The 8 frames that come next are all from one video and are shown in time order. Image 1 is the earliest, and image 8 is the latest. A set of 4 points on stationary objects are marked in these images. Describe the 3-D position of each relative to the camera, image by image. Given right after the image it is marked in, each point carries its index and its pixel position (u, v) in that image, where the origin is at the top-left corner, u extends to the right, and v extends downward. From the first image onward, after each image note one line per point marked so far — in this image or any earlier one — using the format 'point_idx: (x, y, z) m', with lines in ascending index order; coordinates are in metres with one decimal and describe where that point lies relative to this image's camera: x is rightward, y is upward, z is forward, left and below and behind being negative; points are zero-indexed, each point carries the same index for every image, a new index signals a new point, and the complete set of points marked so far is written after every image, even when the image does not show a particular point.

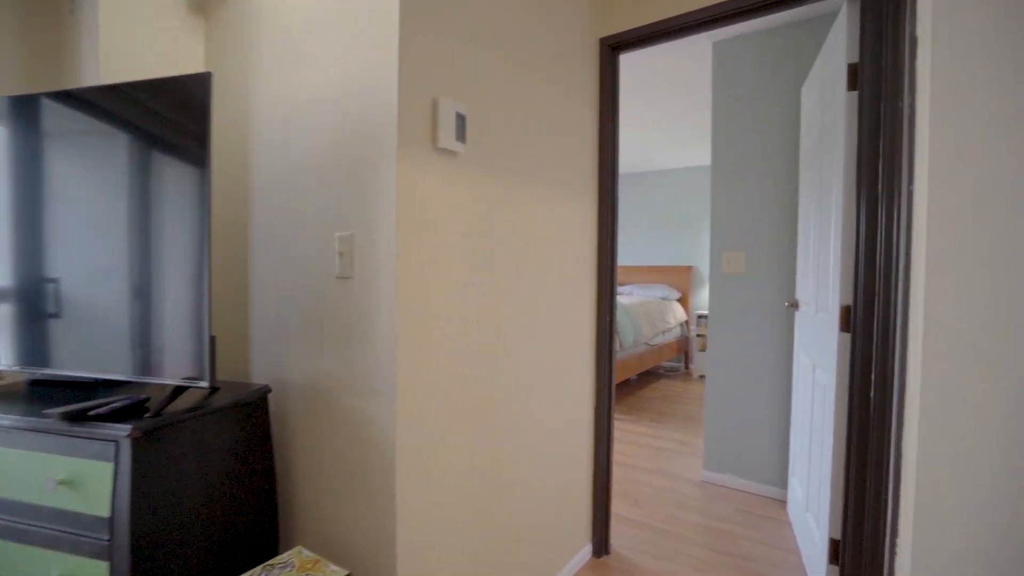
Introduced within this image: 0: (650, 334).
0: (+1.2, -0.4, +4.2) m
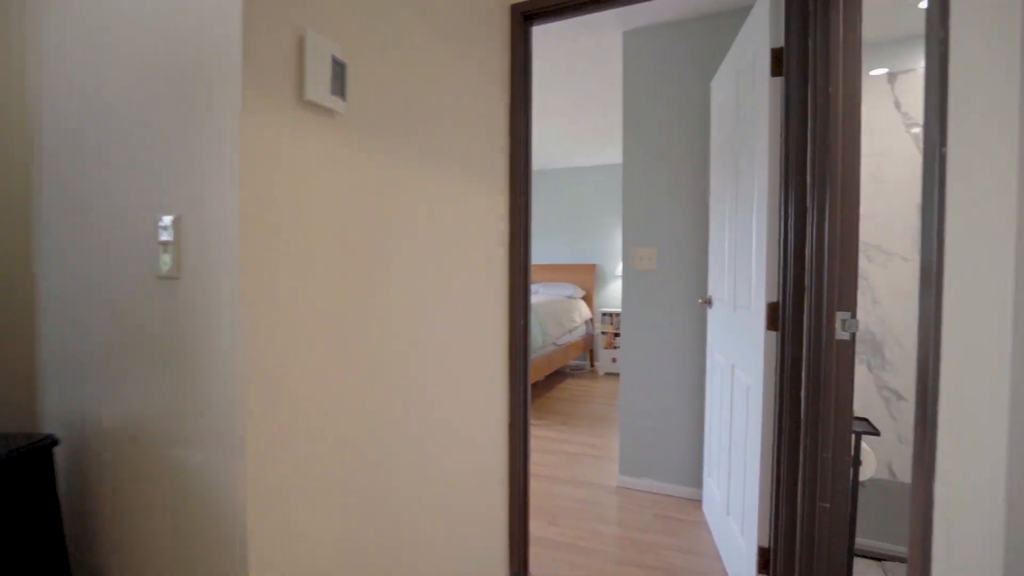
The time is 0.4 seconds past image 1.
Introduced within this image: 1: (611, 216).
0: (+0.4, -0.4, +4.1) m
1: (+1.0, +0.8, +5.2) m
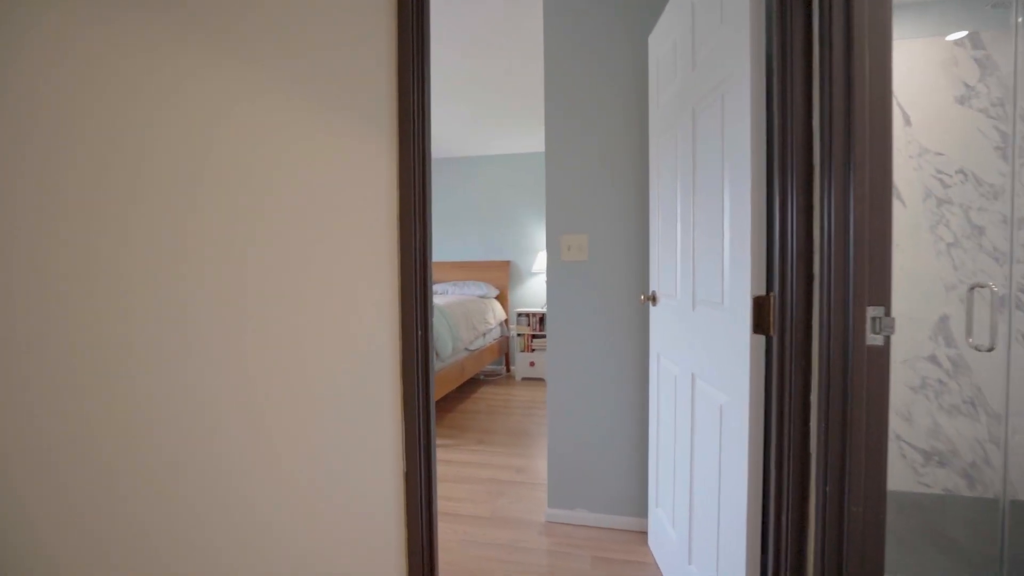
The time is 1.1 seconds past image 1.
0: (-0.3, -0.4, +3.7) m
1: (+0.1, +0.8, +4.8) m
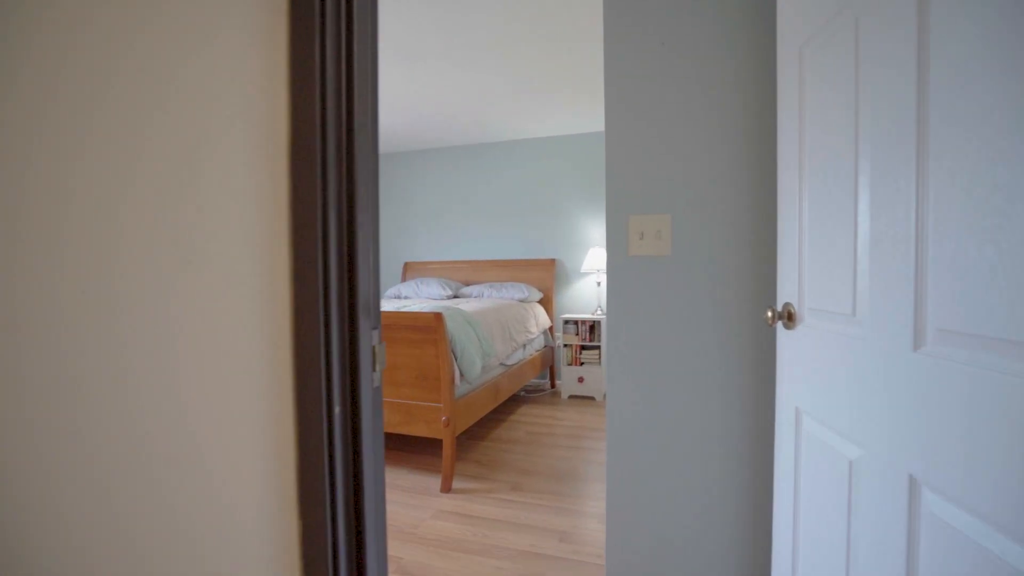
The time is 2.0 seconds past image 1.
0: (0.0, -0.4, +3.1) m
1: (+0.5, +0.8, +4.2) m
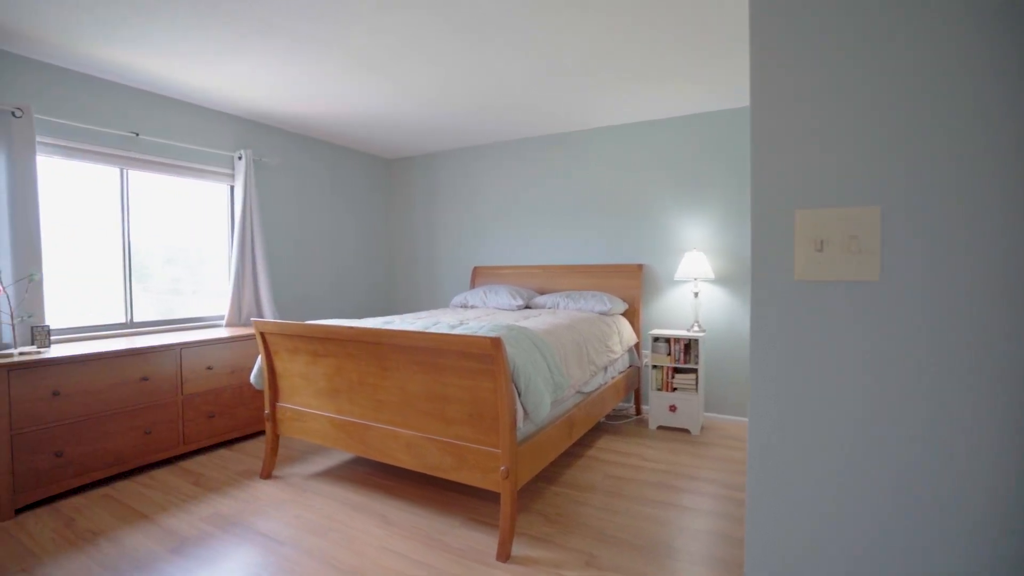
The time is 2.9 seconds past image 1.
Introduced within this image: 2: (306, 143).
0: (+0.4, -0.5, +2.6) m
1: (+1.1, +0.7, +3.6) m
2: (-1.7, +1.2, +4.0) m
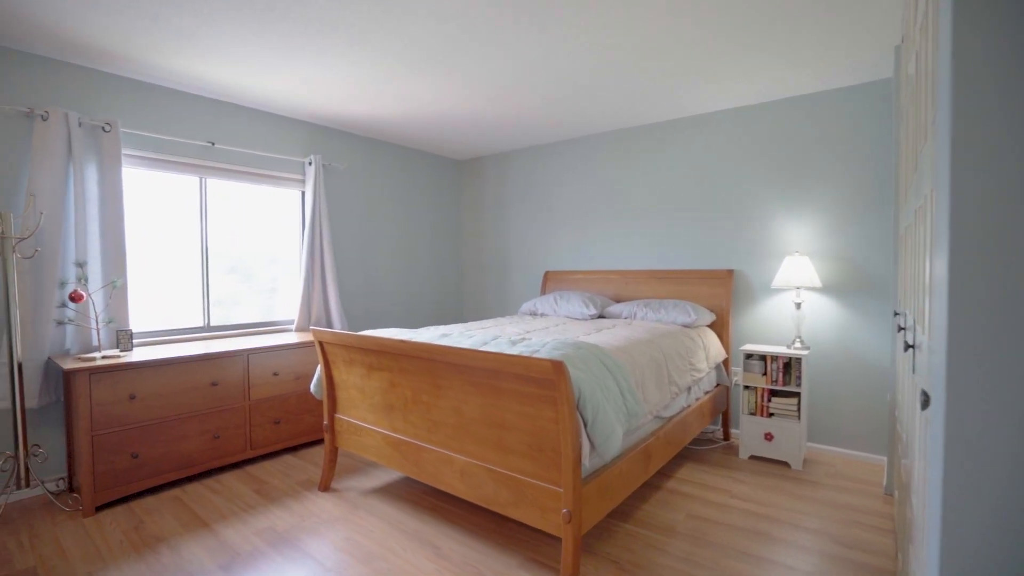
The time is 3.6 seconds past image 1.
0: (+0.7, -0.5, +2.3) m
1: (+1.6, +0.6, +3.1) m
2: (-1.1, +1.1, +4.0) m
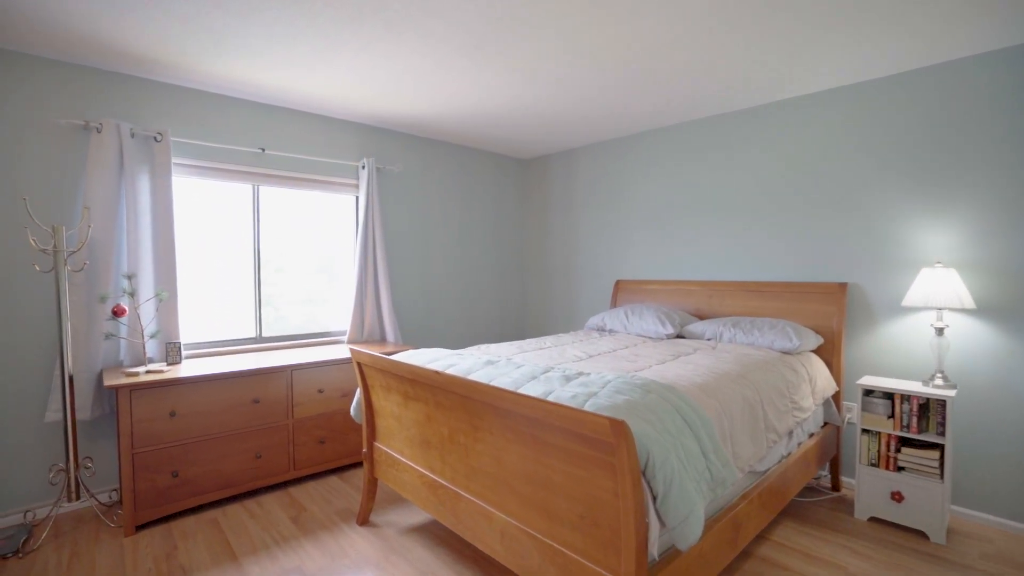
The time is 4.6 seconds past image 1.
0: (+0.9, -0.6, +1.8) m
1: (+1.9, +0.5, +2.5) m
2: (-0.6, +1.1, +3.8) m
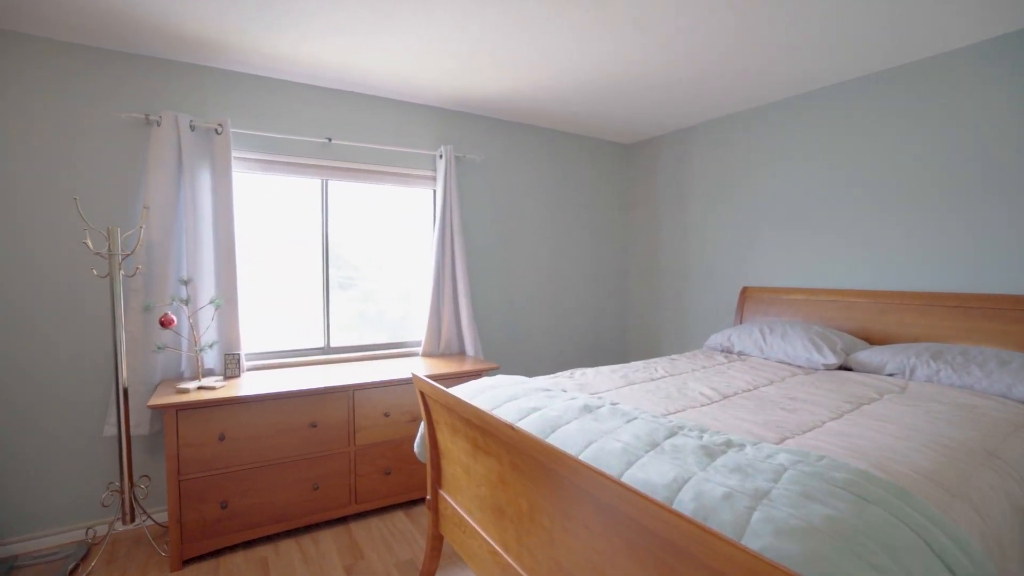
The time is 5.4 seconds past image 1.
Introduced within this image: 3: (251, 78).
0: (+1.2, -0.7, +1.1) m
1: (+2.3, +0.5, +1.6) m
2: (+0.1, +1.0, +3.3) m
3: (-1.3, +1.0, +2.4) m
